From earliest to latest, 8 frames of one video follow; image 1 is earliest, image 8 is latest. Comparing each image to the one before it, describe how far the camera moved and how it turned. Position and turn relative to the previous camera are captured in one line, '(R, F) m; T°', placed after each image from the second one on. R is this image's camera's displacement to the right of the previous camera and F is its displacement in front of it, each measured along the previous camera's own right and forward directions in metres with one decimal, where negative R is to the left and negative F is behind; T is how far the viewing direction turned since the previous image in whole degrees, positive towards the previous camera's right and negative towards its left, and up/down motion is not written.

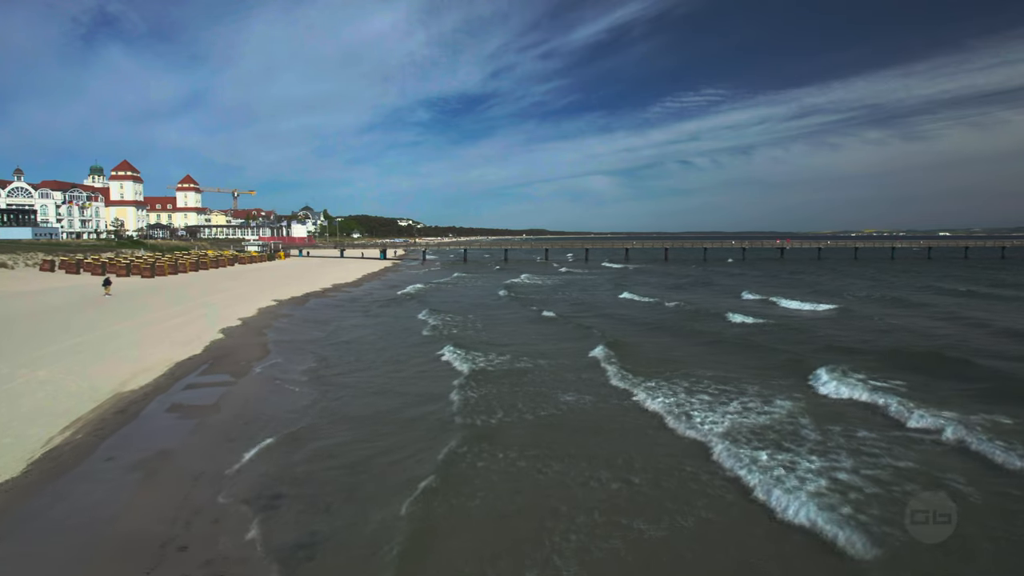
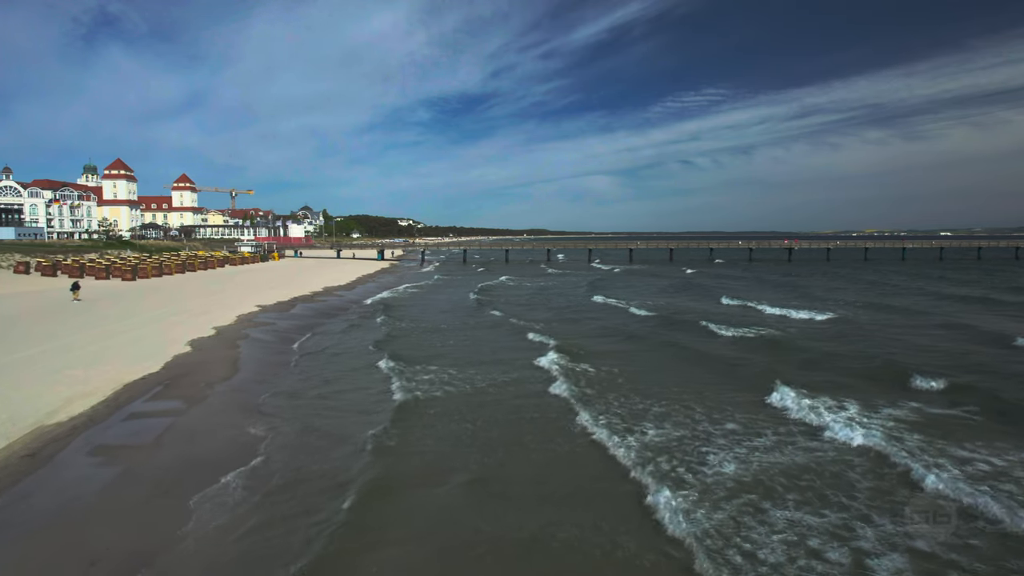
(0.0, +1.9) m; 0°
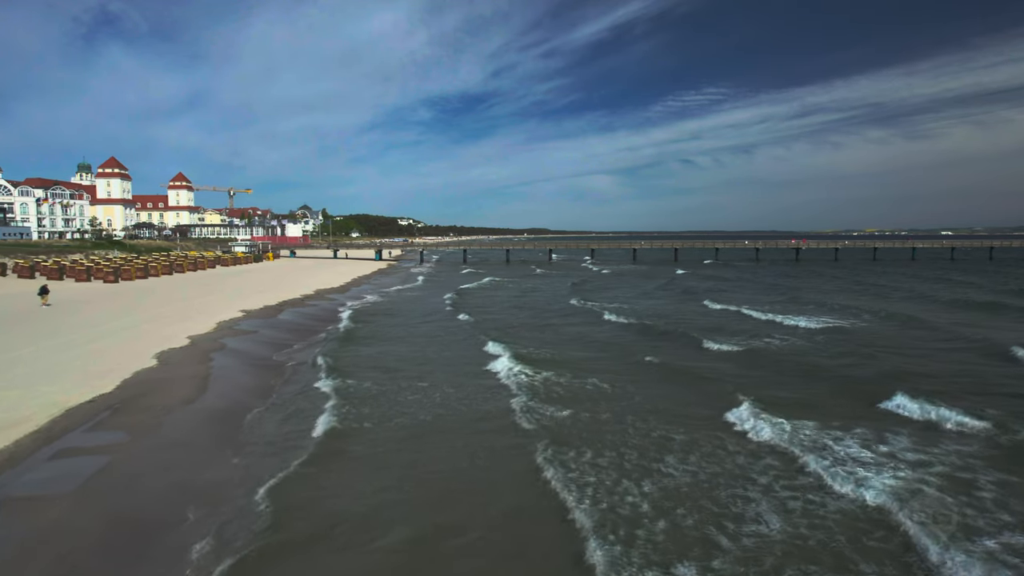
(-0.1, +1.6) m; 0°
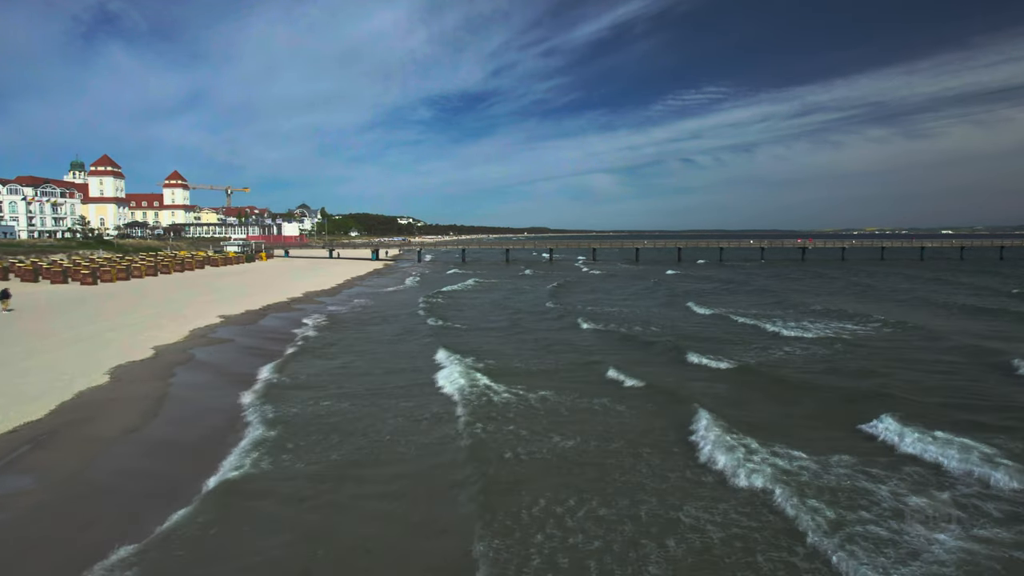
(0.0, +1.6) m; 0°
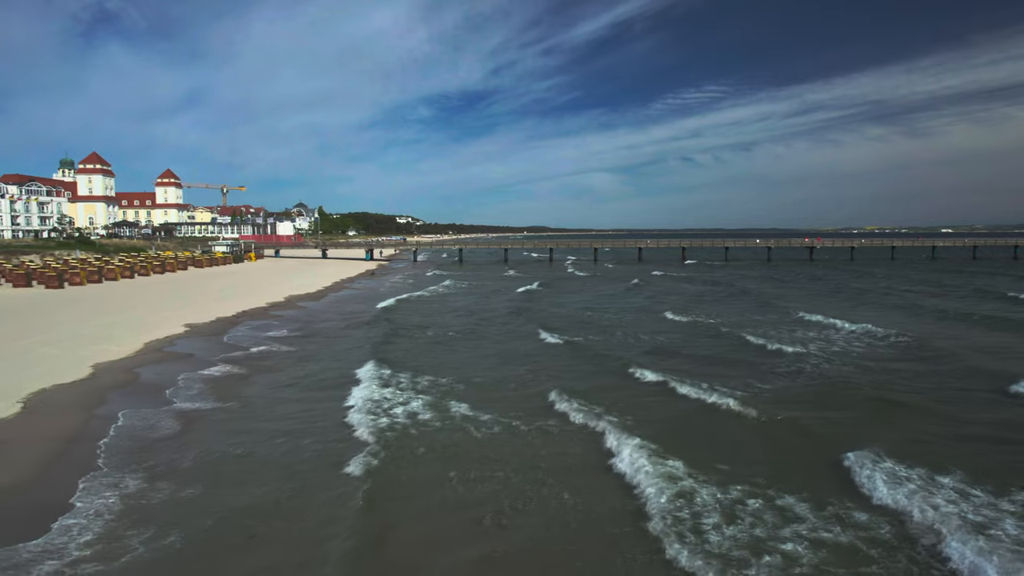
(+0.1, +2.1) m; 0°
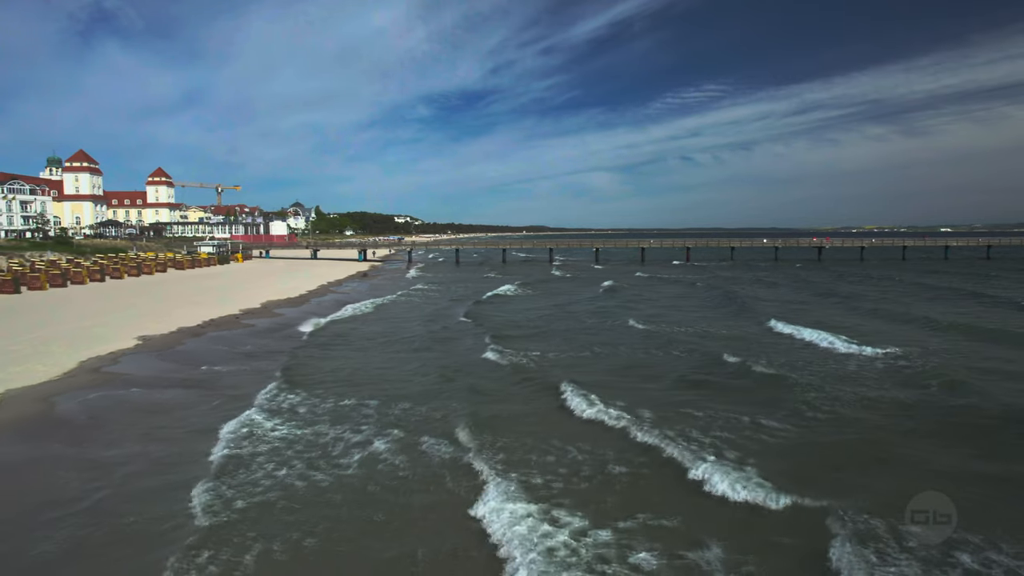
(0.0, +2.3) m; 0°
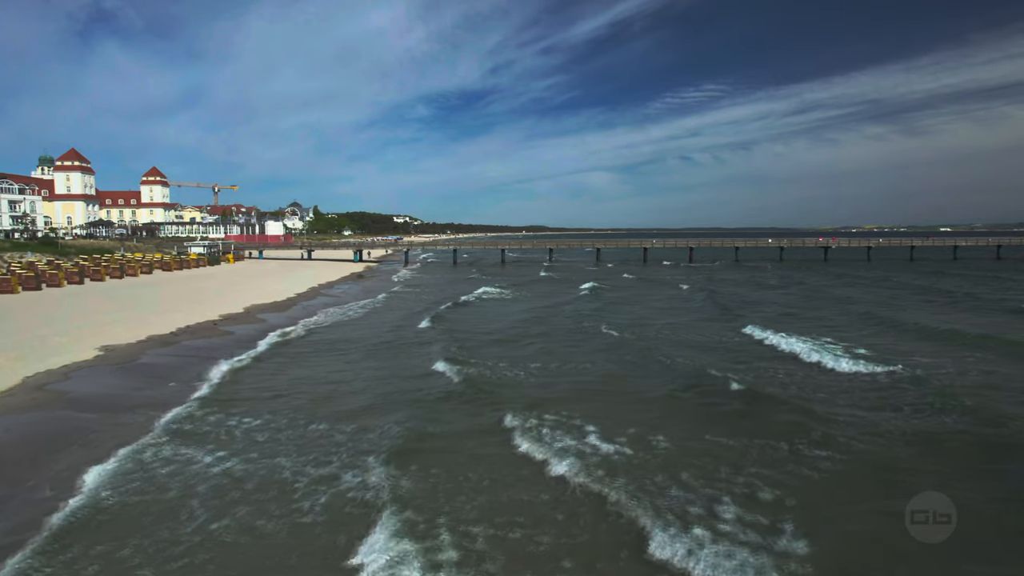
(0.0, +1.5) m; 0°
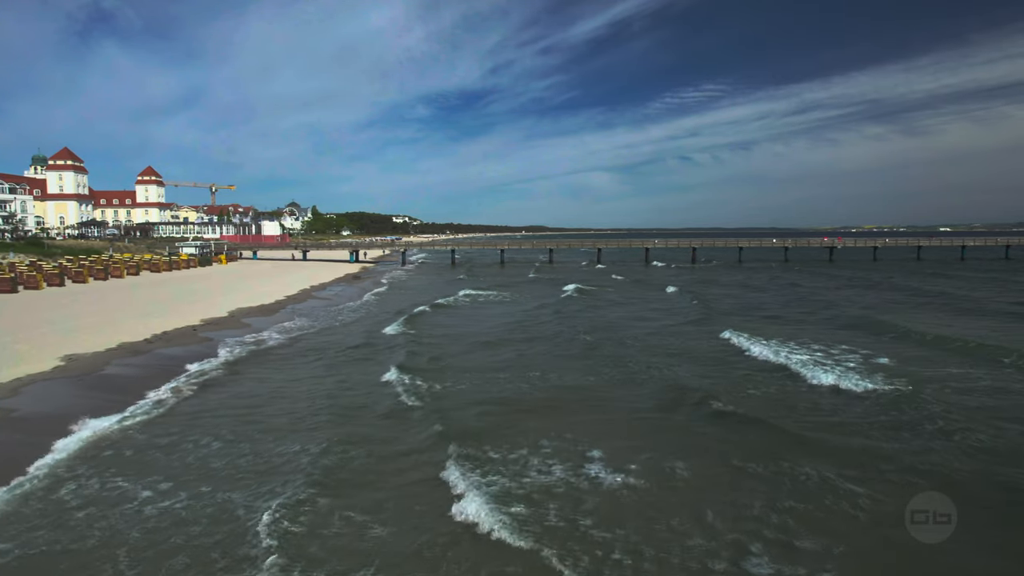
(0.0, +1.3) m; 0°
